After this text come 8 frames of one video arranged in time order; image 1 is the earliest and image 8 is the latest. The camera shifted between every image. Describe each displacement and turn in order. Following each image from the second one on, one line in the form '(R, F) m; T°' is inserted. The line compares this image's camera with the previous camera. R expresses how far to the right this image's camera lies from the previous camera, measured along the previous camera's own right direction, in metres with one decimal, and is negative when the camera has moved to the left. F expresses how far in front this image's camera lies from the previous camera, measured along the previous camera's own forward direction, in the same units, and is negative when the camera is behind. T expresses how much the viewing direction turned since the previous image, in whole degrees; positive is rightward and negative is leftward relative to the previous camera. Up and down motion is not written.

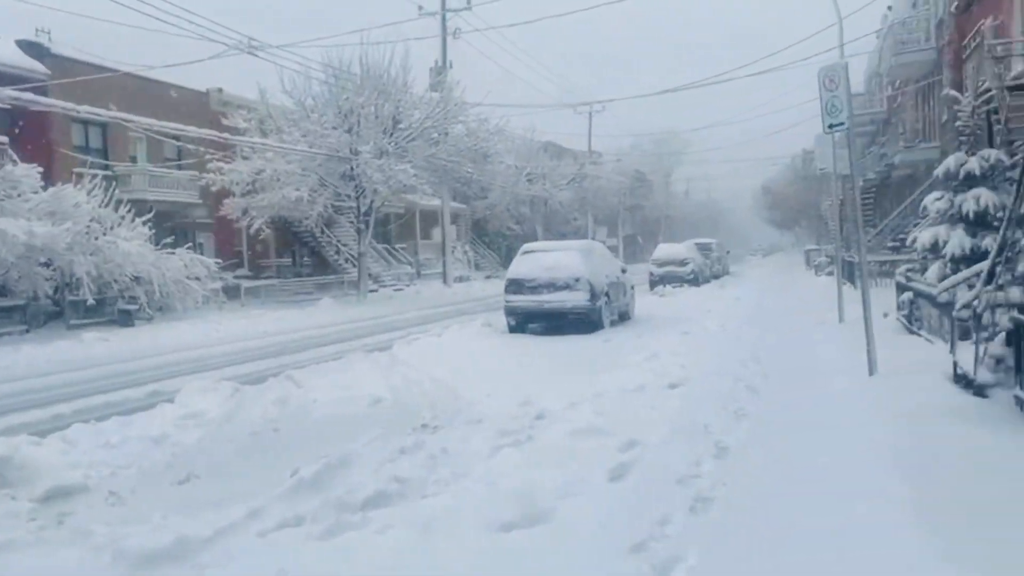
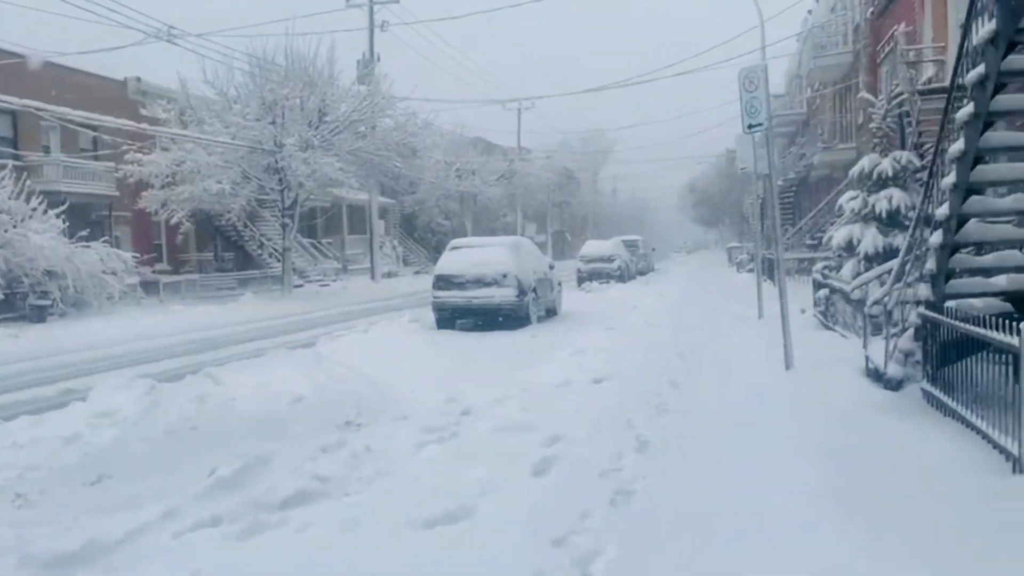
(0.0, 0.0) m; +4°
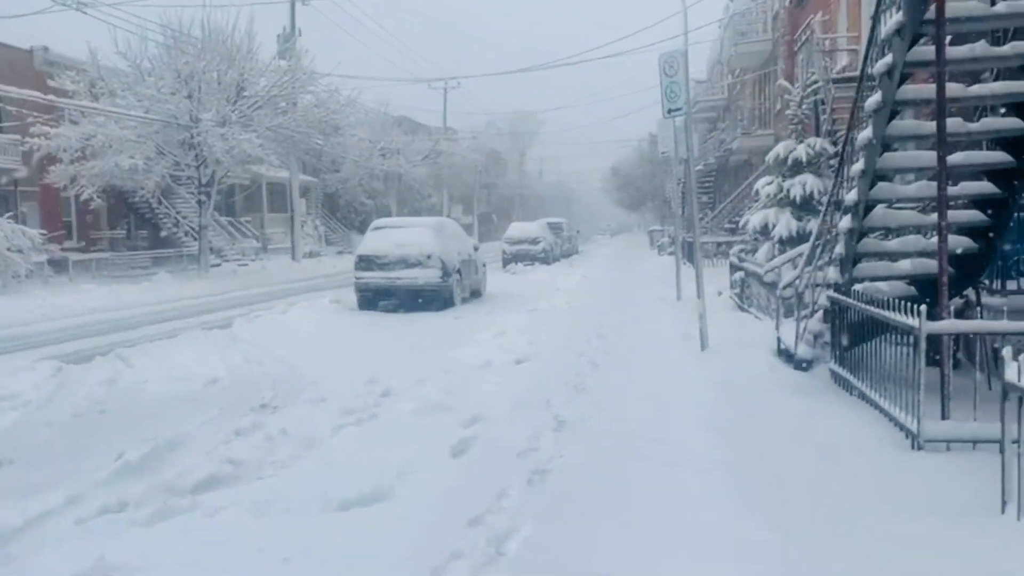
(+0.1, 0.0) m; +5°
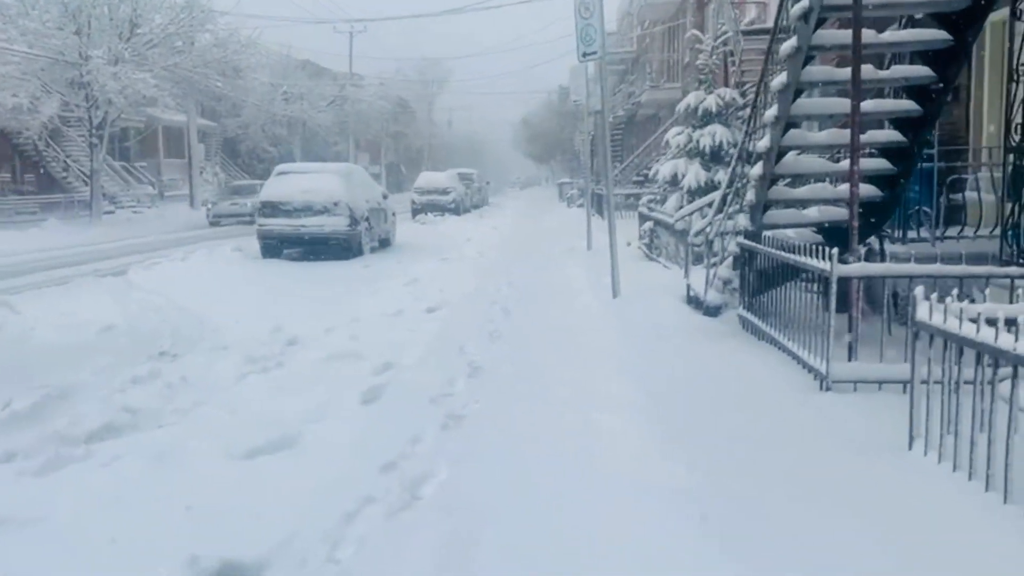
(0.0, +0.2) m; +6°
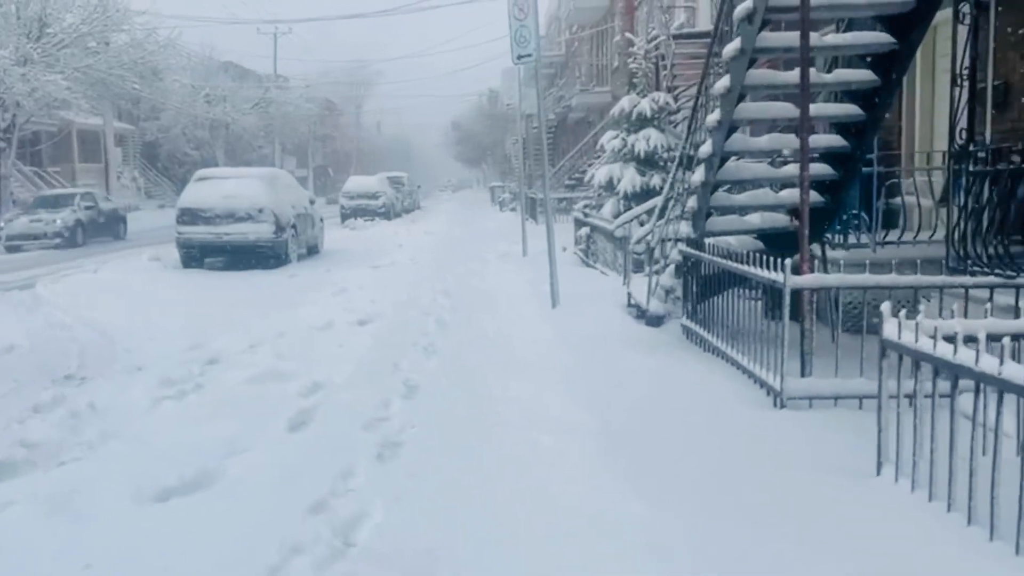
(0.0, +0.4) m; +4°
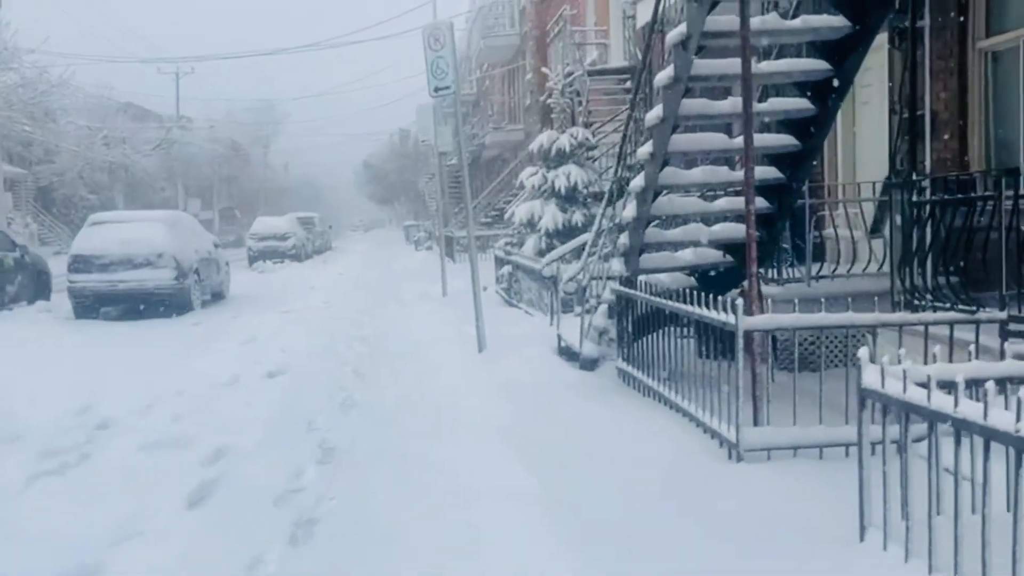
(-0.1, +0.6) m; +5°
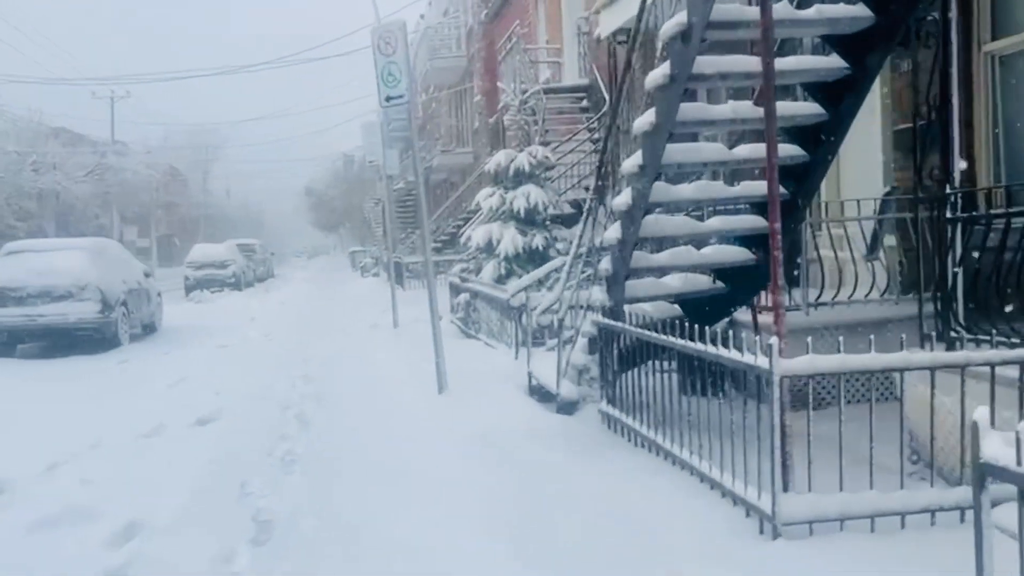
(-0.2, +1.1) m; +3°
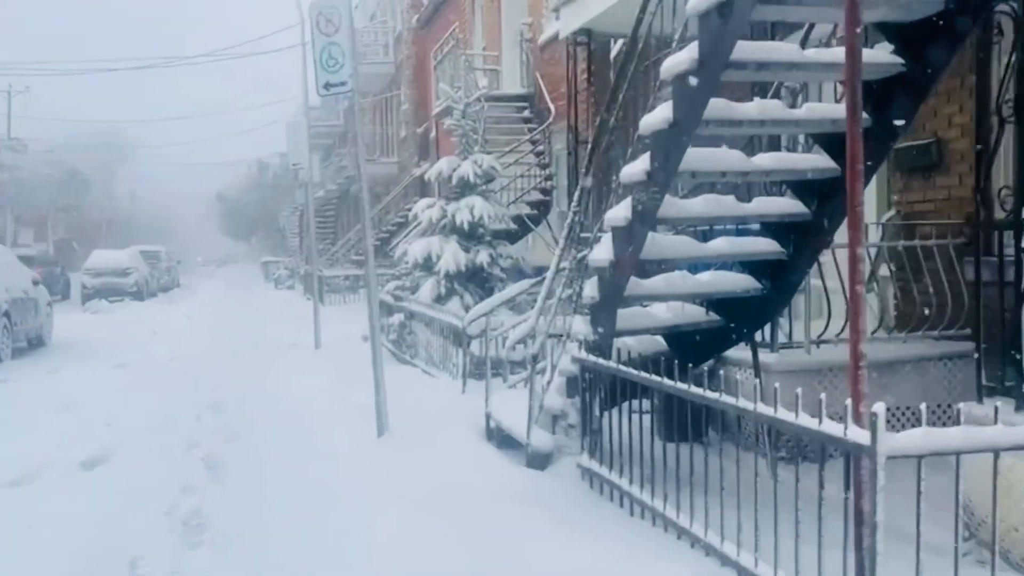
(-0.4, +1.3) m; +5°
